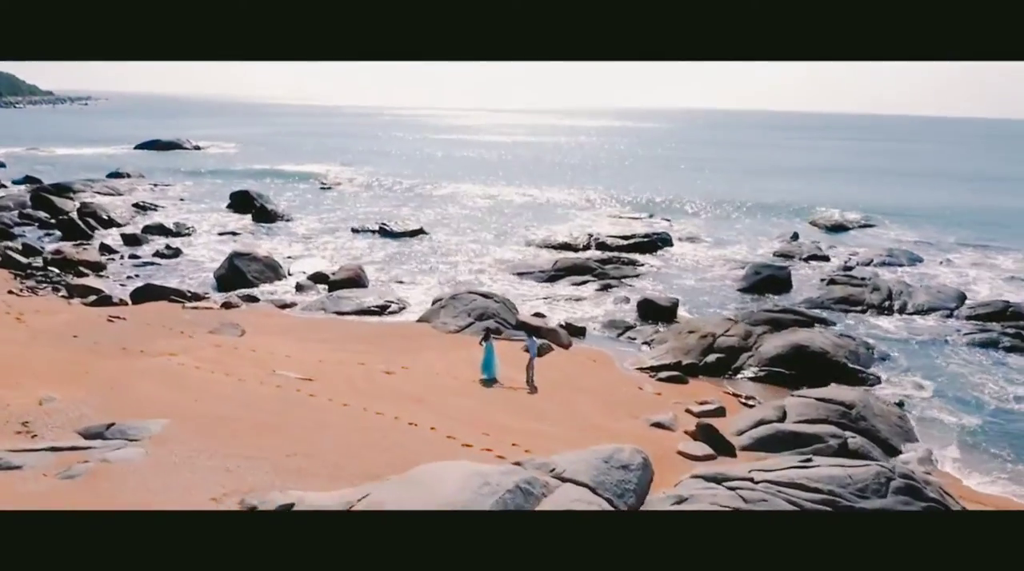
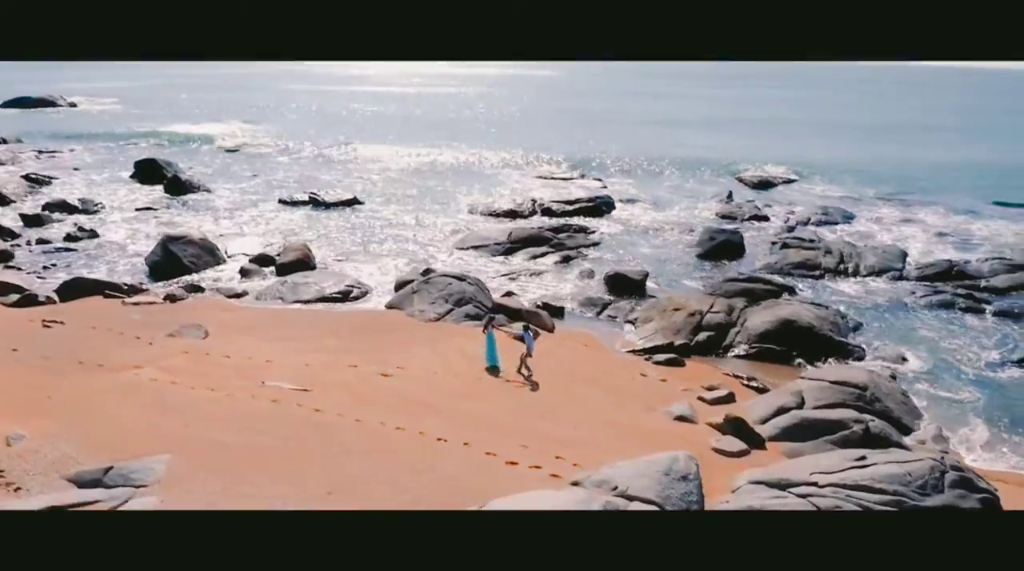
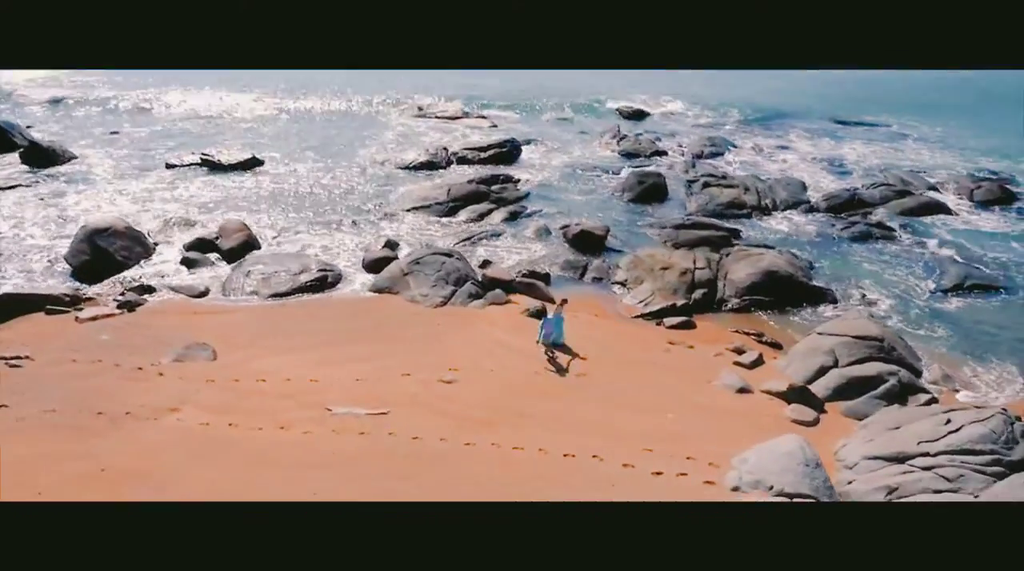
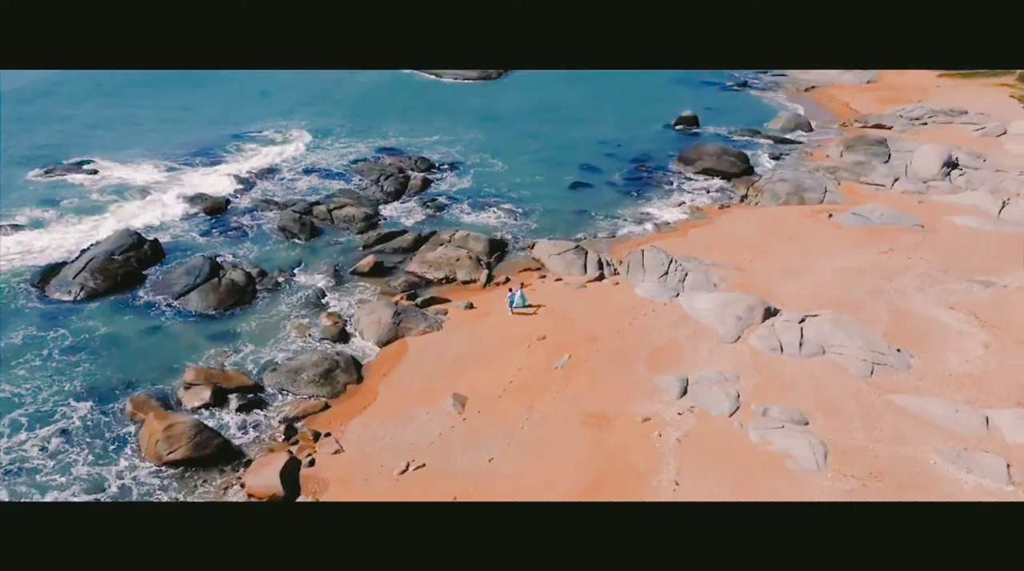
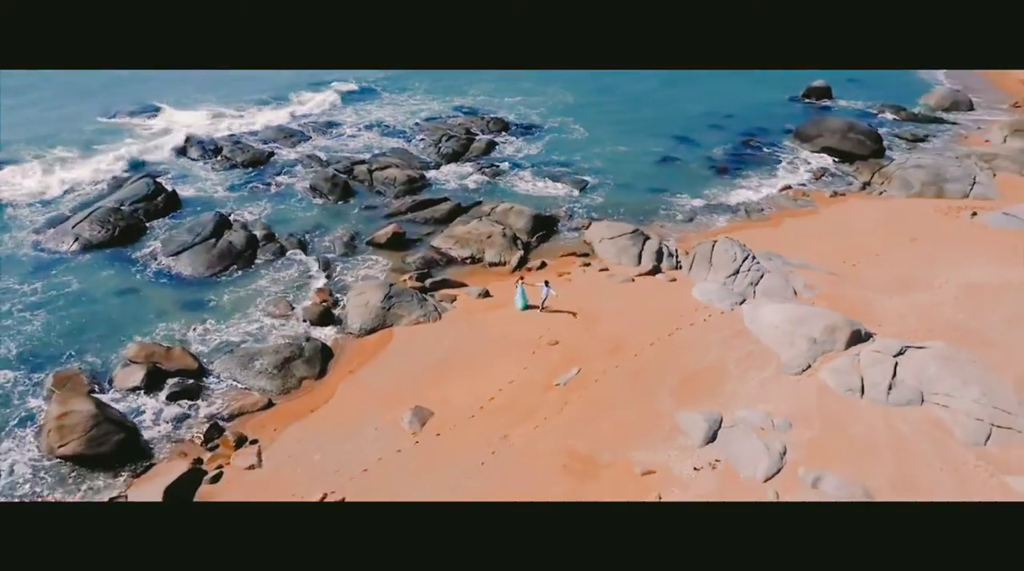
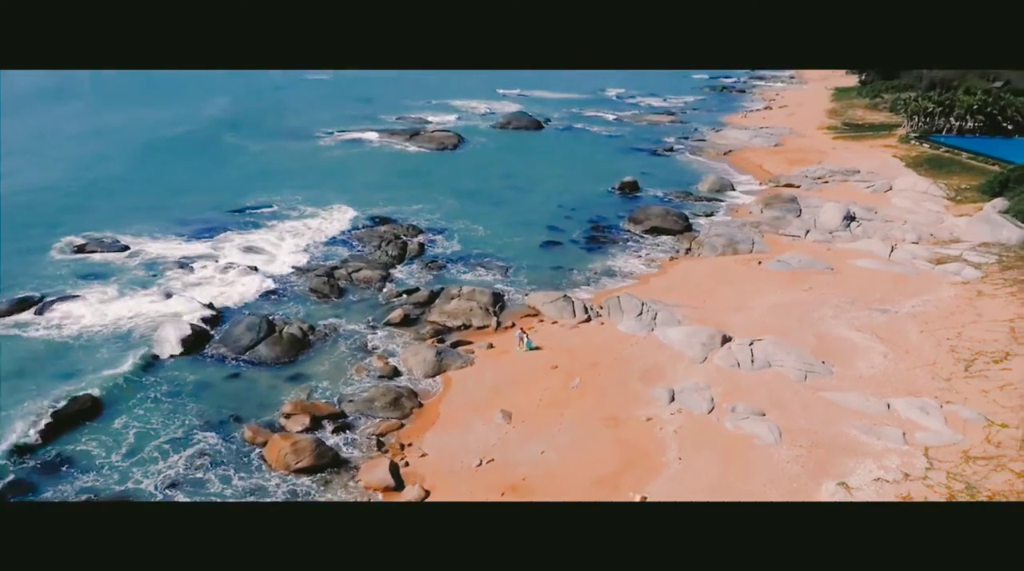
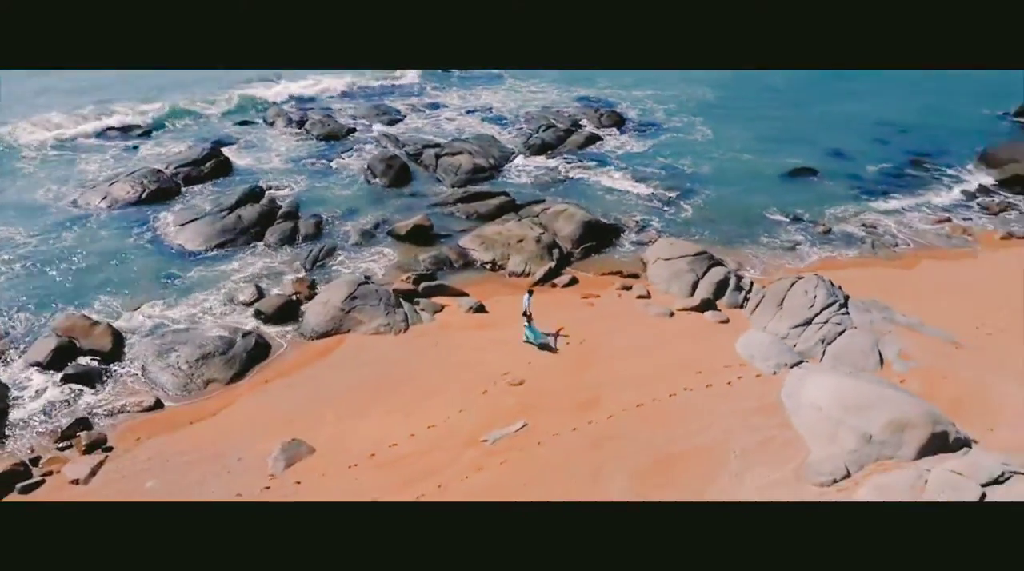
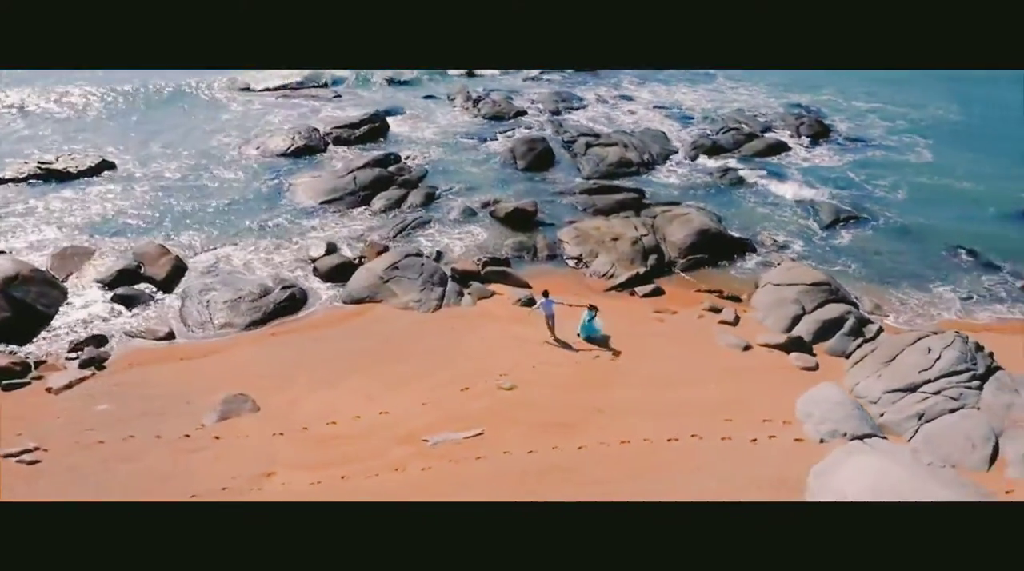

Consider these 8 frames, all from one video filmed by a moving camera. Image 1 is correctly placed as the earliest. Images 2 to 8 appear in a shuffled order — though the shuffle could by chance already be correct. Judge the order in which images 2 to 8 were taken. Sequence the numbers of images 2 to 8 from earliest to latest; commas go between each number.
2, 3, 8, 7, 5, 4, 6
